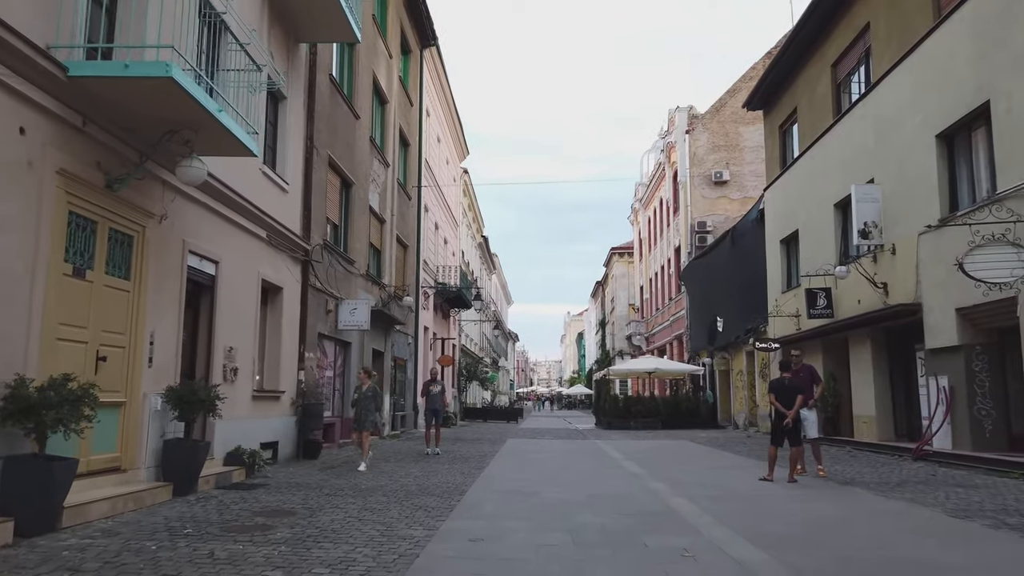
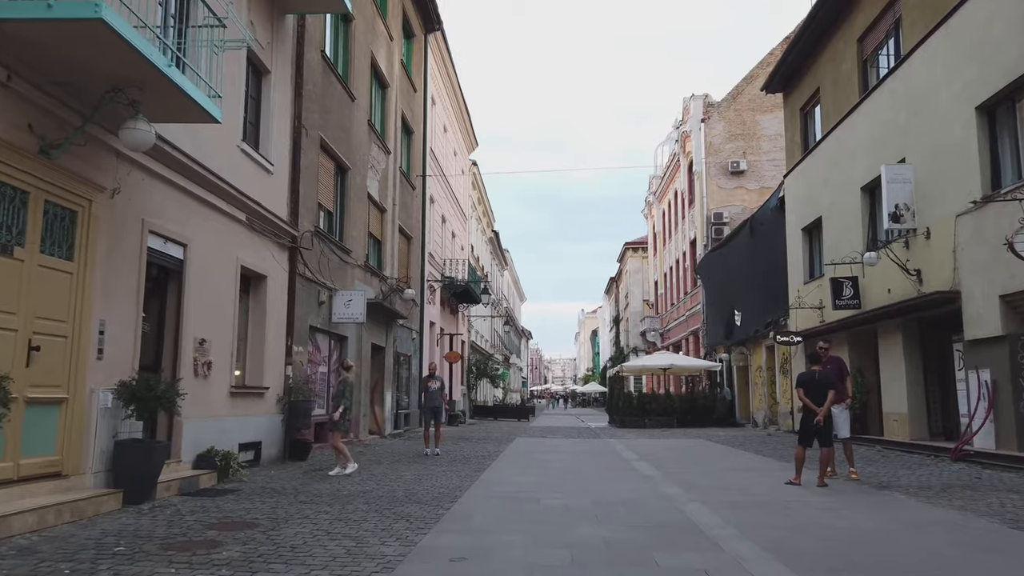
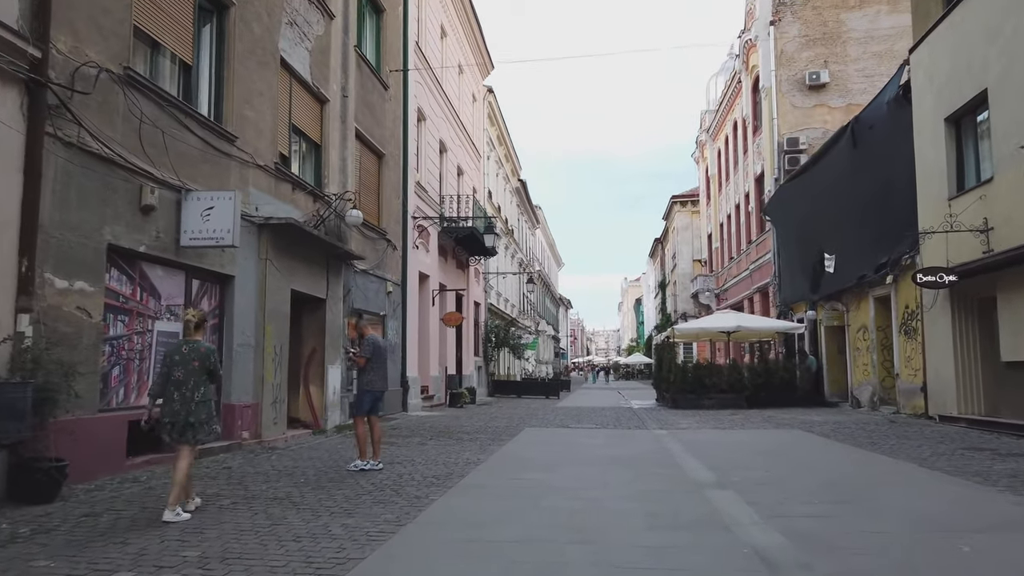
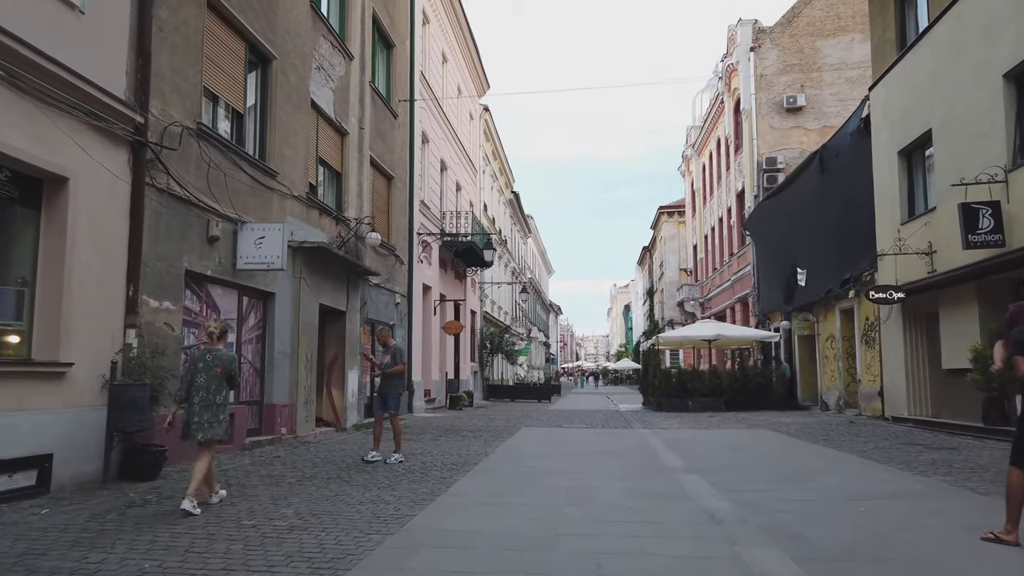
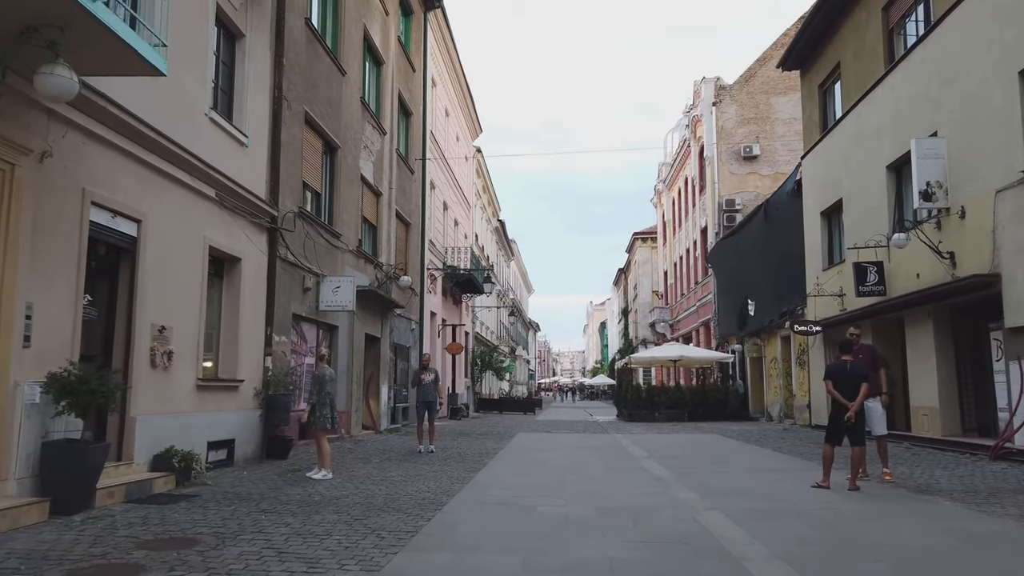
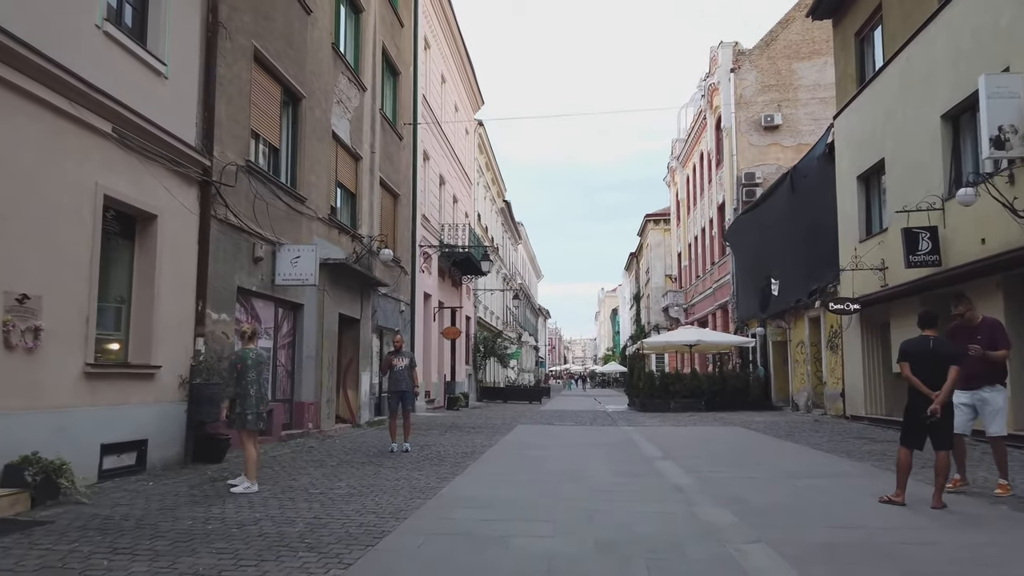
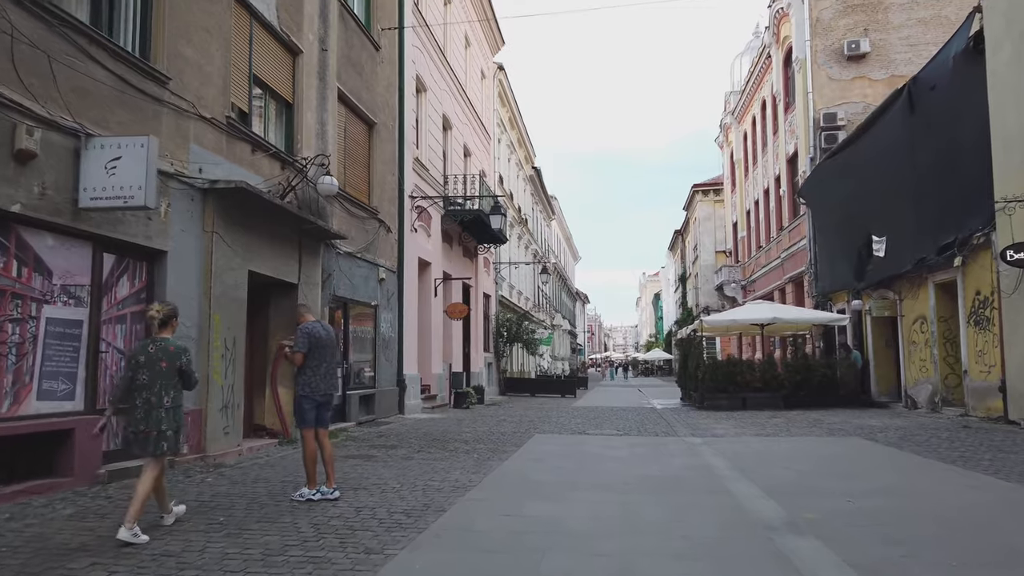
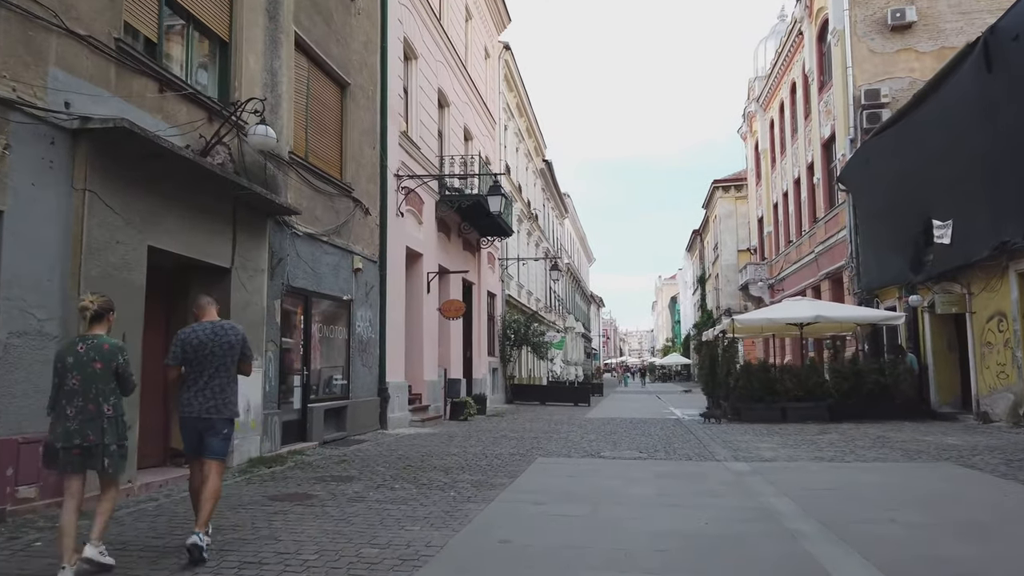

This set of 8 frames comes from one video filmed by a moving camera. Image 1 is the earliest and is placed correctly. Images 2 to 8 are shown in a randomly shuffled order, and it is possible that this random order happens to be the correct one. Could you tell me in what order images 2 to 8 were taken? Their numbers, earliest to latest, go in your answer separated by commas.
2, 5, 6, 4, 3, 7, 8
